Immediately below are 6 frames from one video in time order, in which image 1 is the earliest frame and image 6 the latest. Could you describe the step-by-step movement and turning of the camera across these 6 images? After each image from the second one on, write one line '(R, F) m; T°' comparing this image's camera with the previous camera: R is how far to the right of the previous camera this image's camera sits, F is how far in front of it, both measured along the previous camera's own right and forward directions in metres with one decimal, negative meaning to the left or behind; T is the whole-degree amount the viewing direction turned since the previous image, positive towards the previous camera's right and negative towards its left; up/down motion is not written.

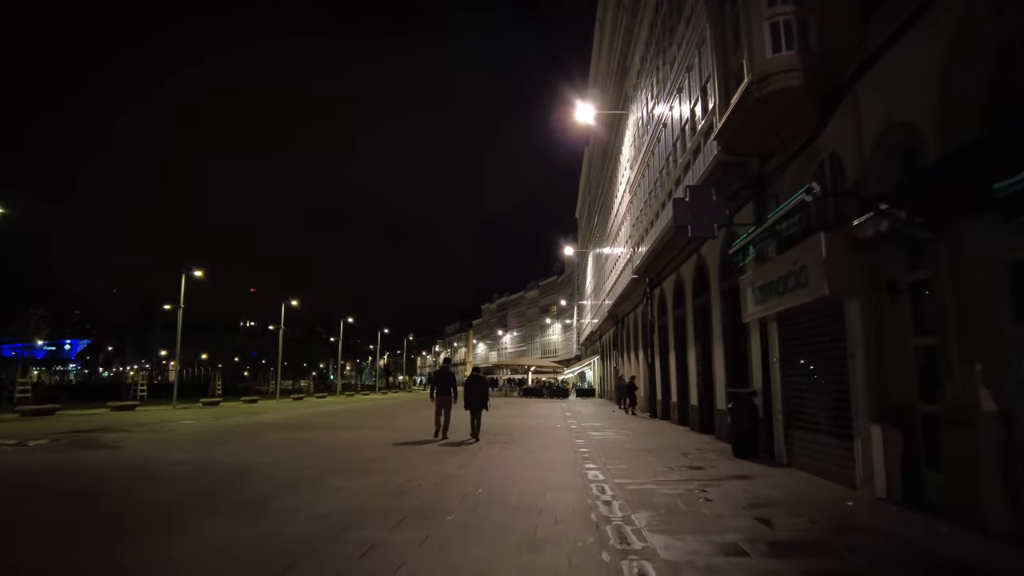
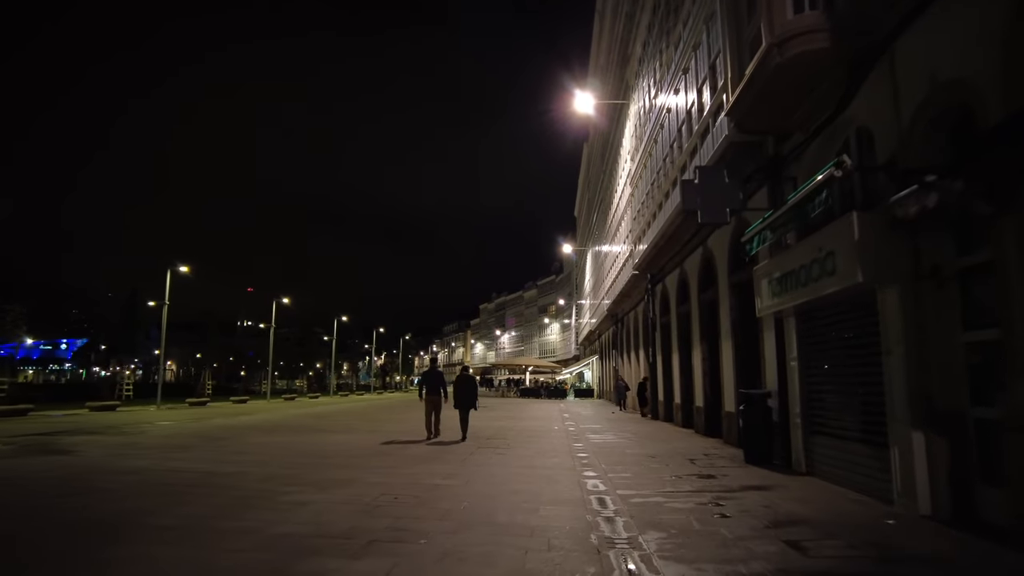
(+0.1, +1.0) m; 0°
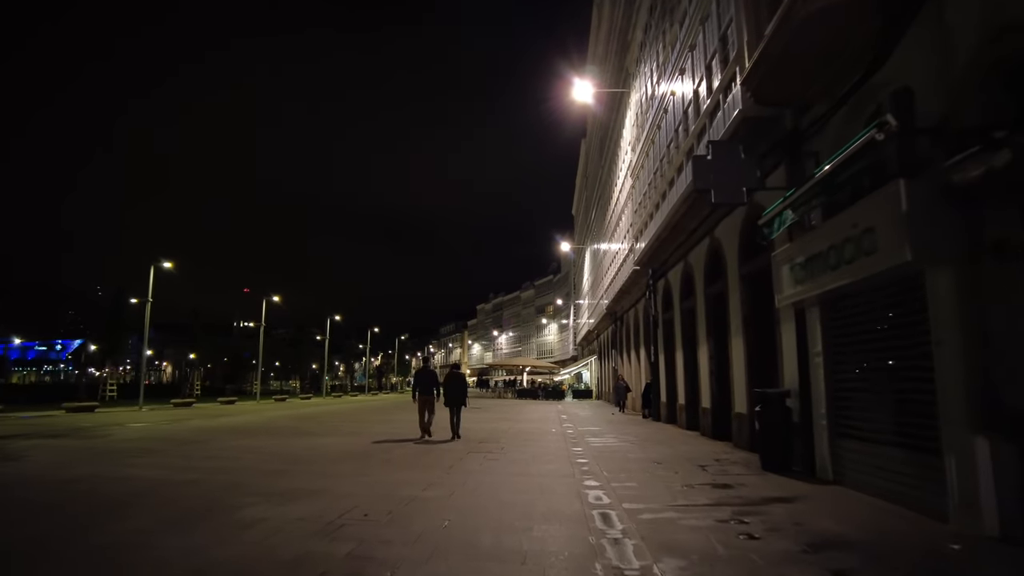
(+0.1, +1.0) m; 0°
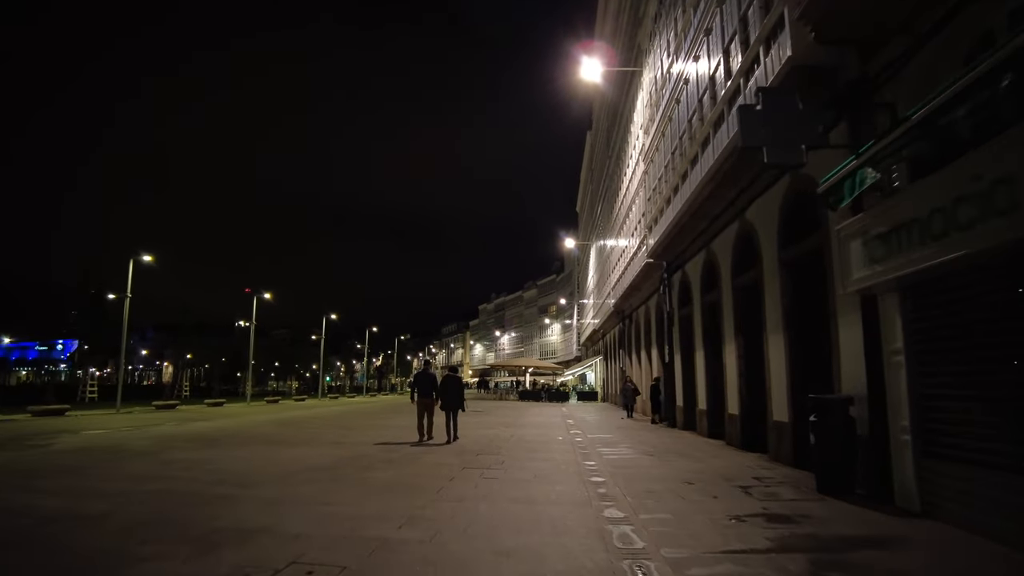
(0.0, +1.8) m; 0°
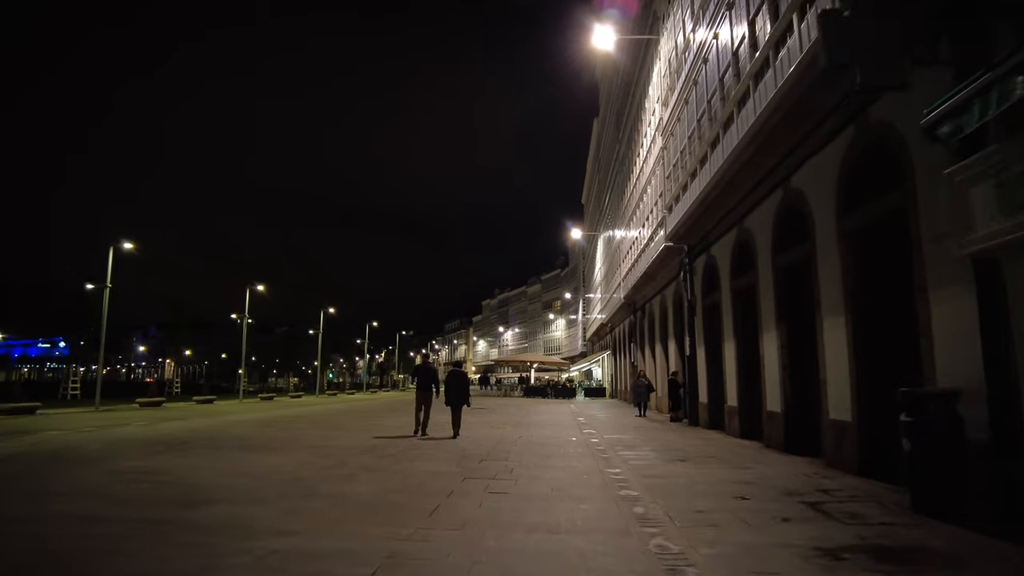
(-0.1, +1.8) m; 0°
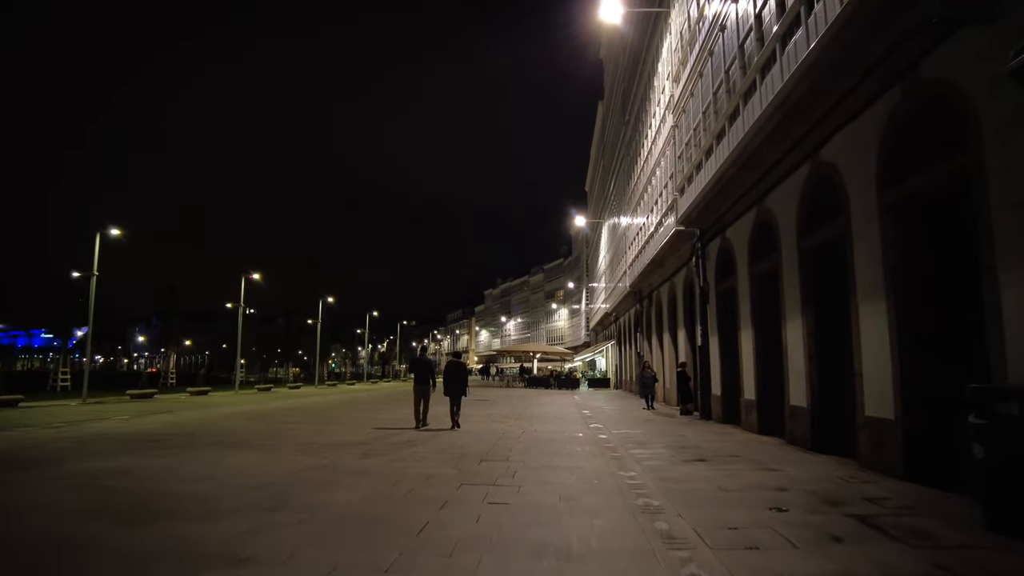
(0.0, +1.0) m; 0°
